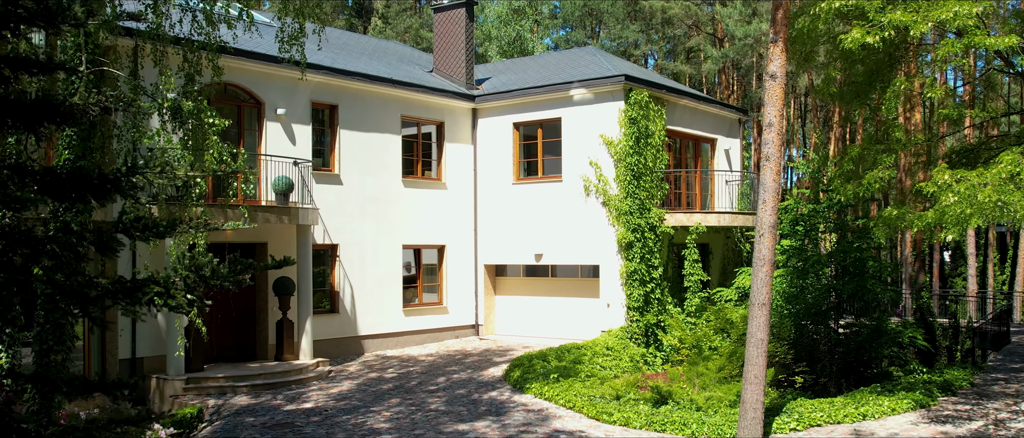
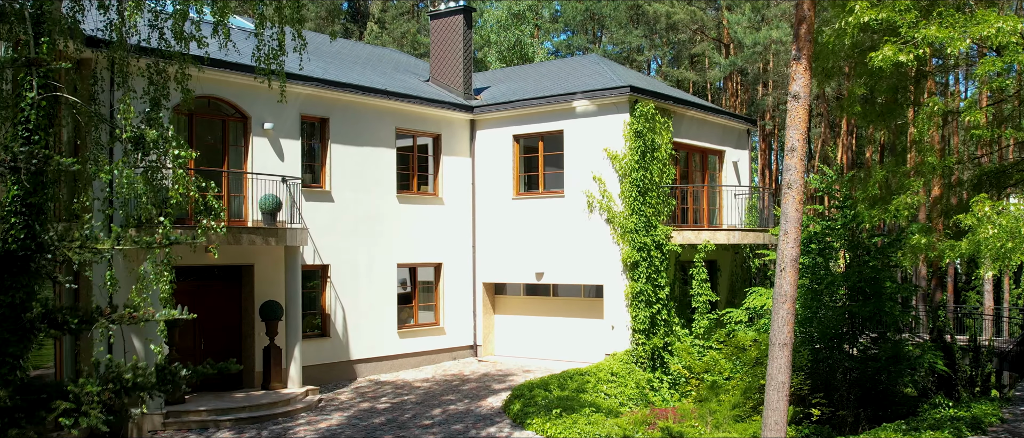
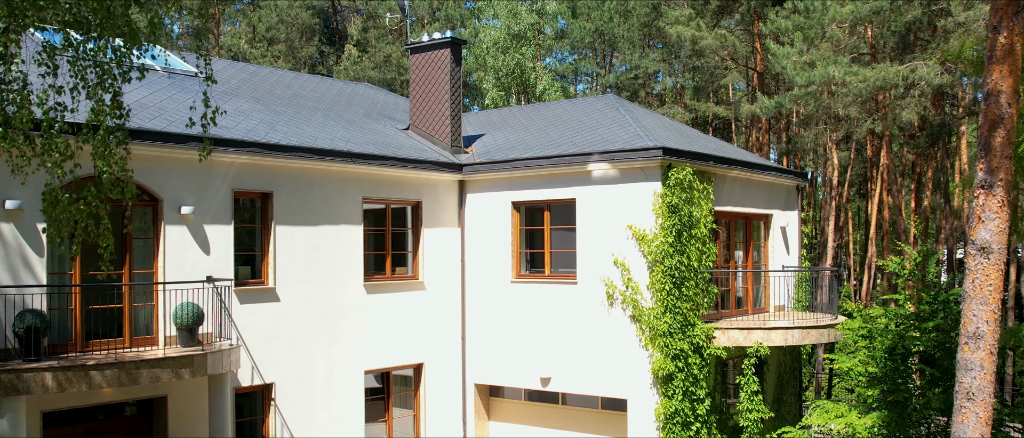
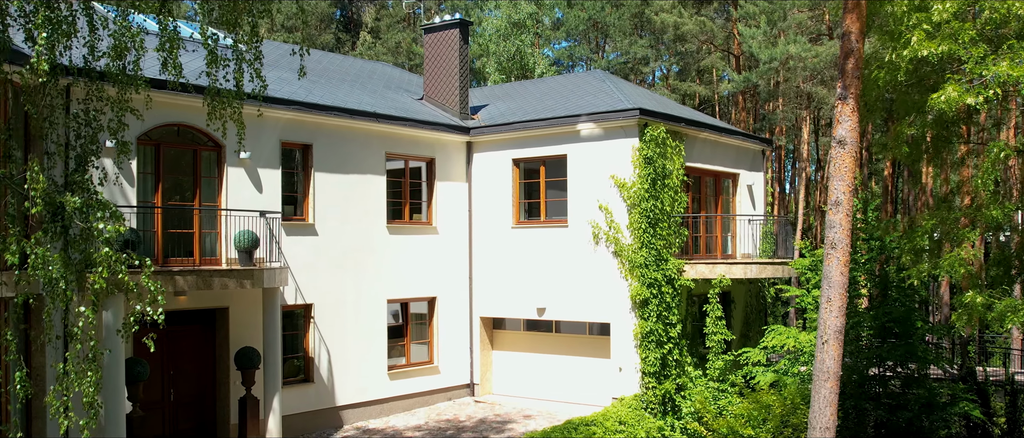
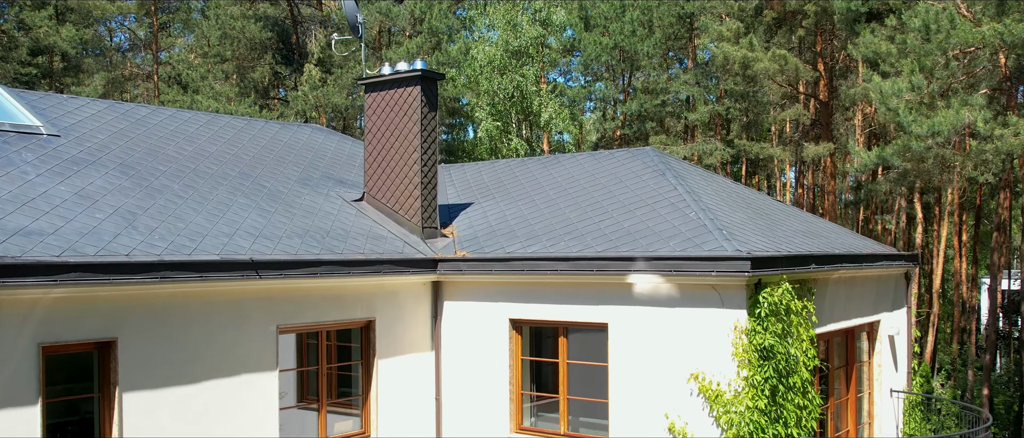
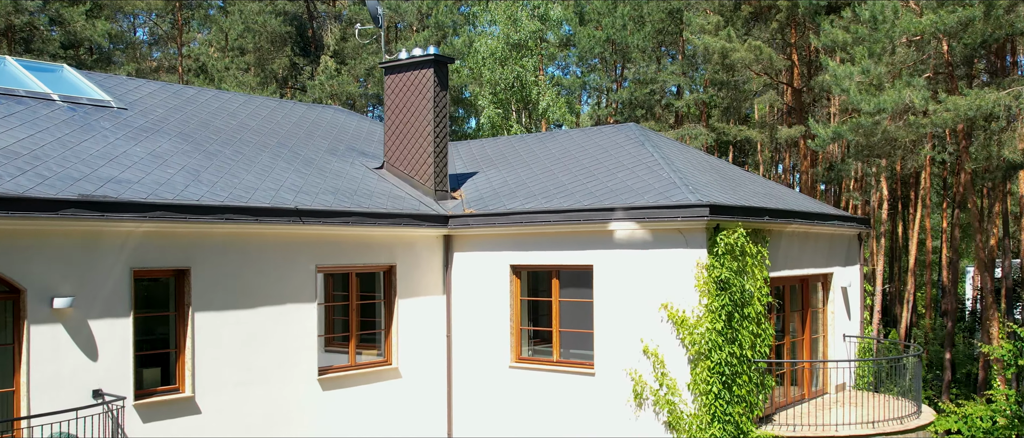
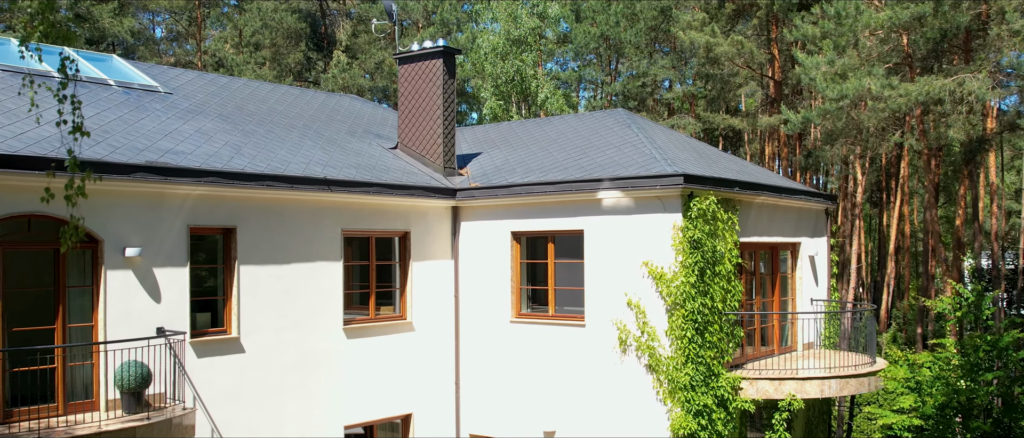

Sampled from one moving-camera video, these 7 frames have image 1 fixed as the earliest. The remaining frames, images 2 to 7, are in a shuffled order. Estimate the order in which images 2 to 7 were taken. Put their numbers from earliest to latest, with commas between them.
2, 4, 3, 7, 6, 5
